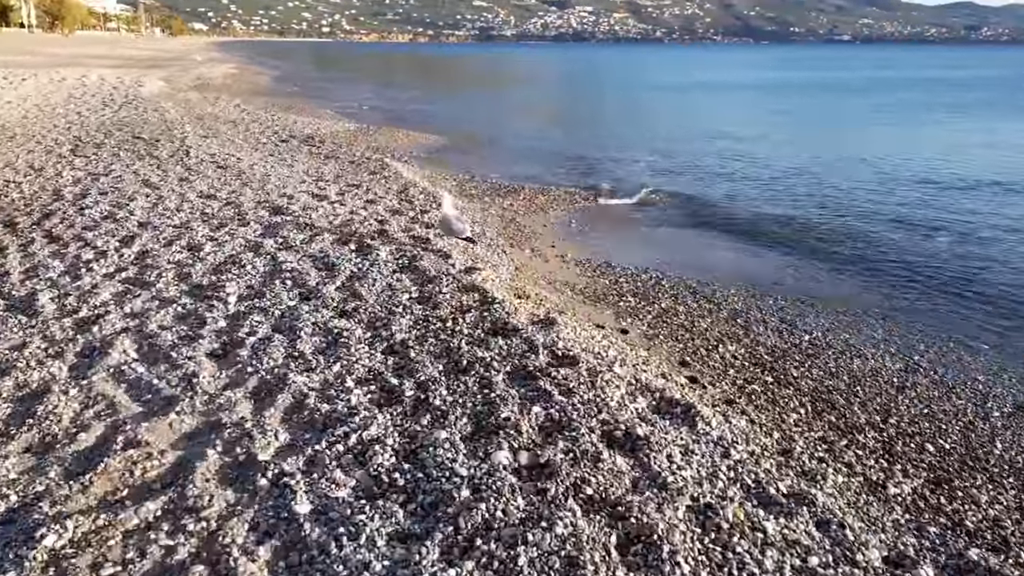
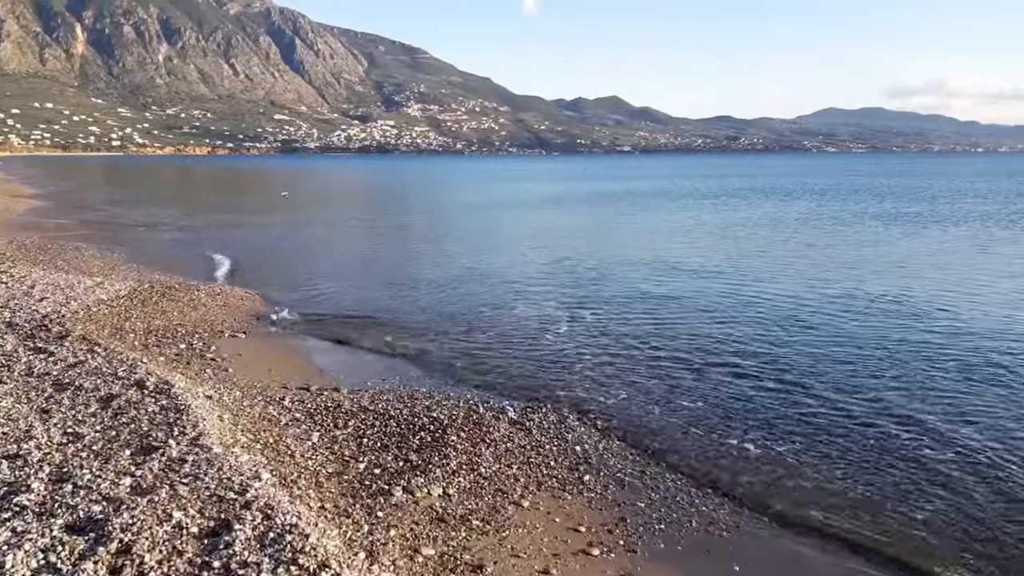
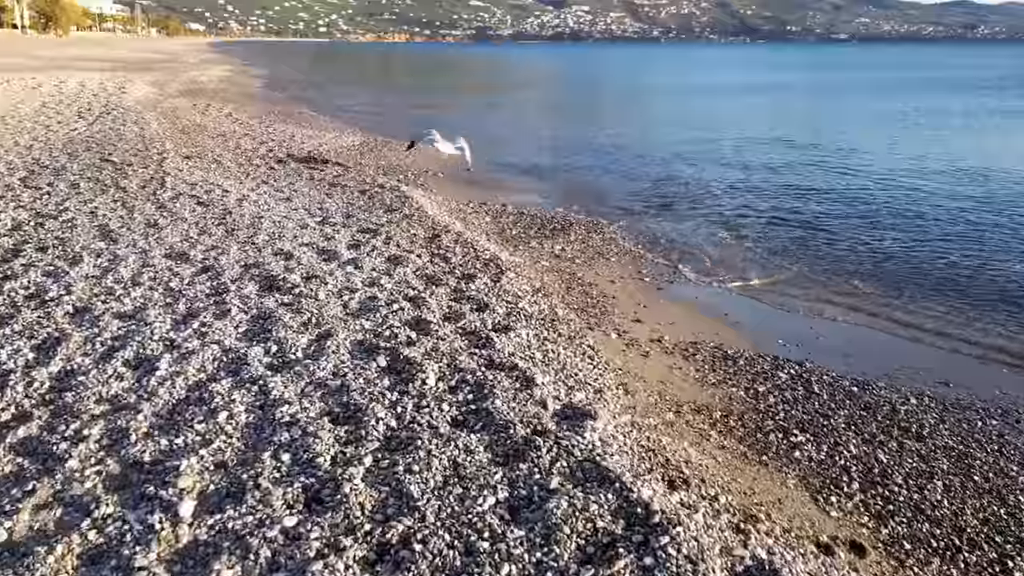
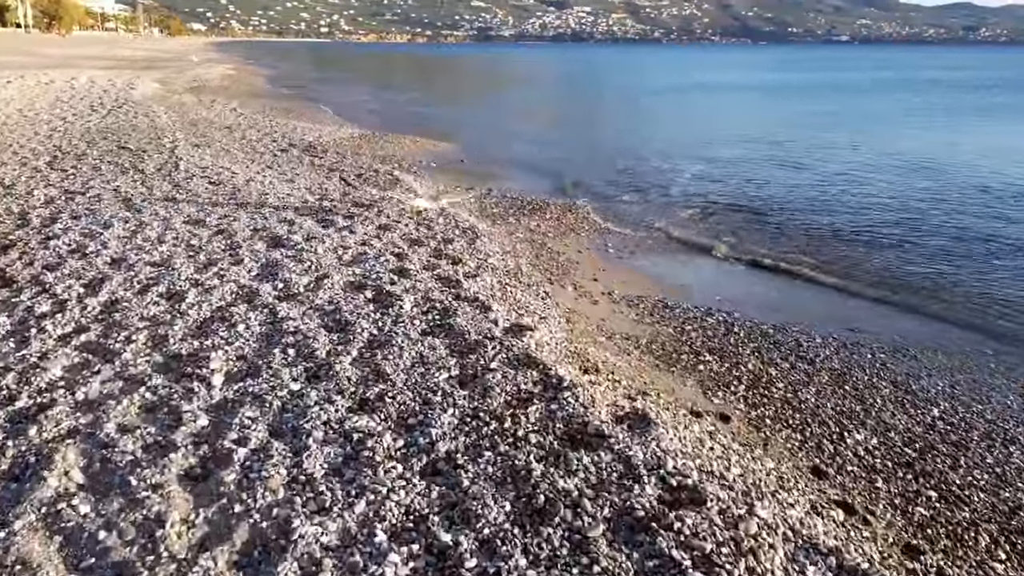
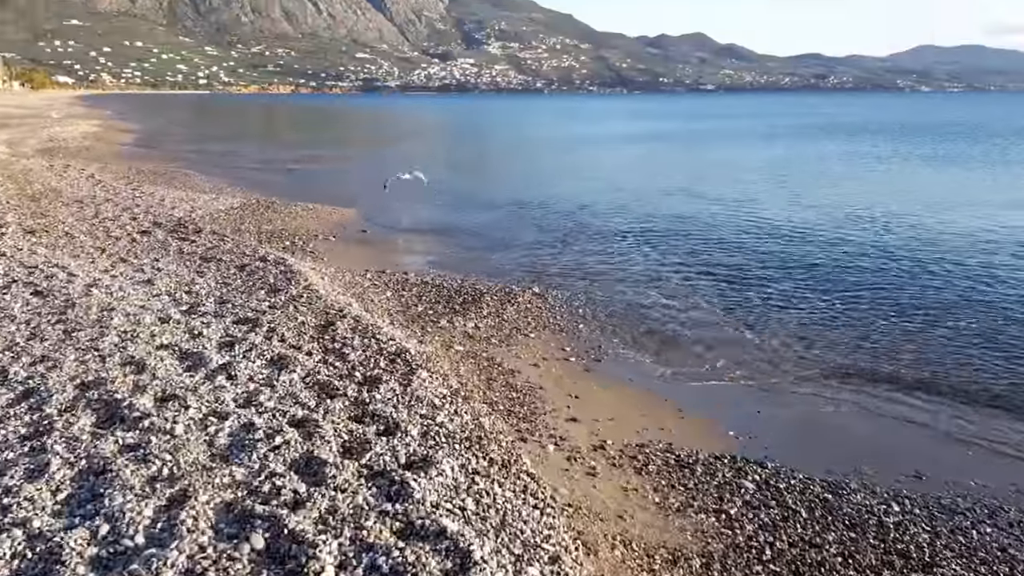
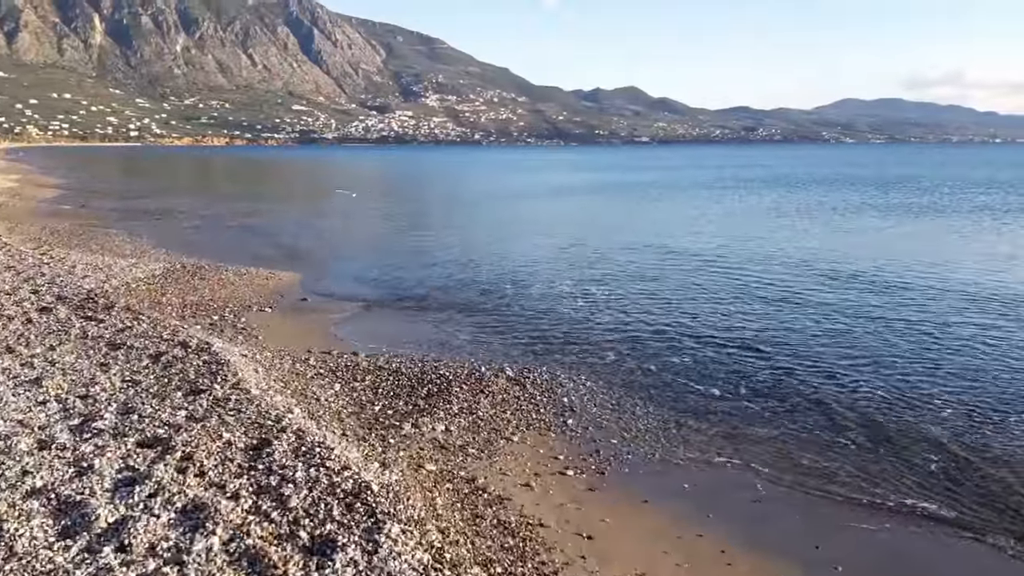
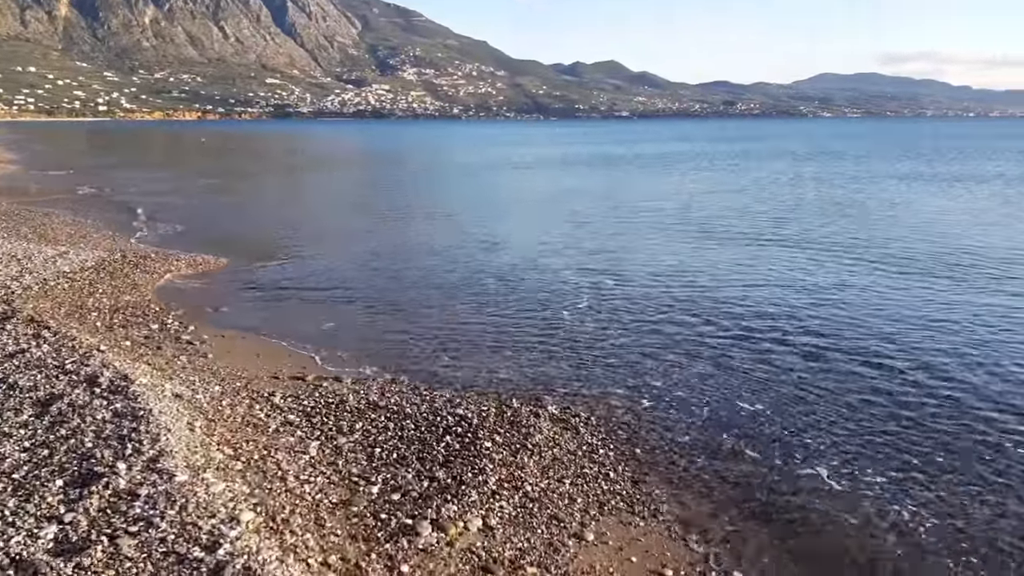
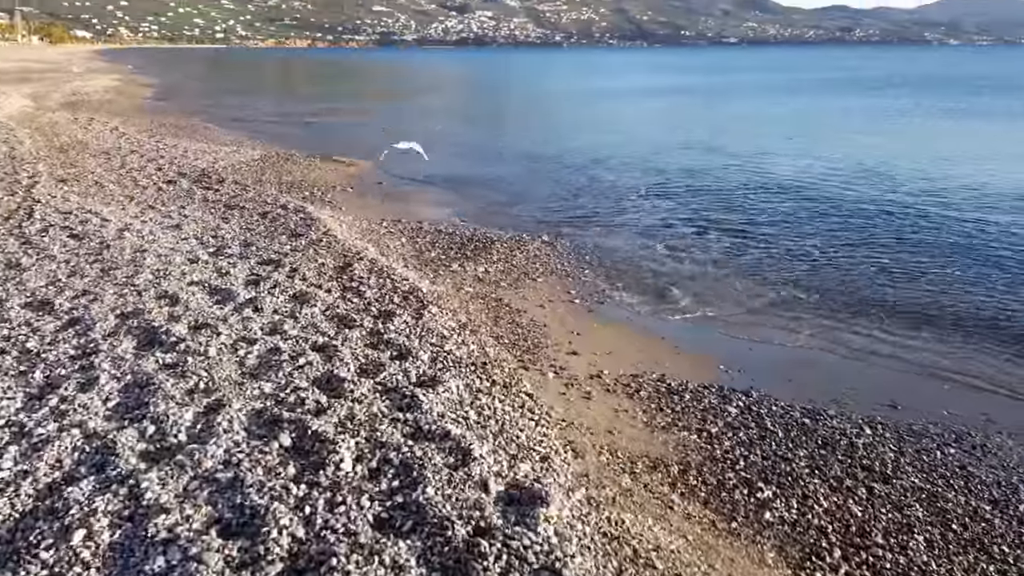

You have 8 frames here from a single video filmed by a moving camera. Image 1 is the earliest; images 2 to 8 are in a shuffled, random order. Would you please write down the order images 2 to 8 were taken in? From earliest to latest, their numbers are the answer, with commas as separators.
4, 3, 8, 5, 6, 2, 7
